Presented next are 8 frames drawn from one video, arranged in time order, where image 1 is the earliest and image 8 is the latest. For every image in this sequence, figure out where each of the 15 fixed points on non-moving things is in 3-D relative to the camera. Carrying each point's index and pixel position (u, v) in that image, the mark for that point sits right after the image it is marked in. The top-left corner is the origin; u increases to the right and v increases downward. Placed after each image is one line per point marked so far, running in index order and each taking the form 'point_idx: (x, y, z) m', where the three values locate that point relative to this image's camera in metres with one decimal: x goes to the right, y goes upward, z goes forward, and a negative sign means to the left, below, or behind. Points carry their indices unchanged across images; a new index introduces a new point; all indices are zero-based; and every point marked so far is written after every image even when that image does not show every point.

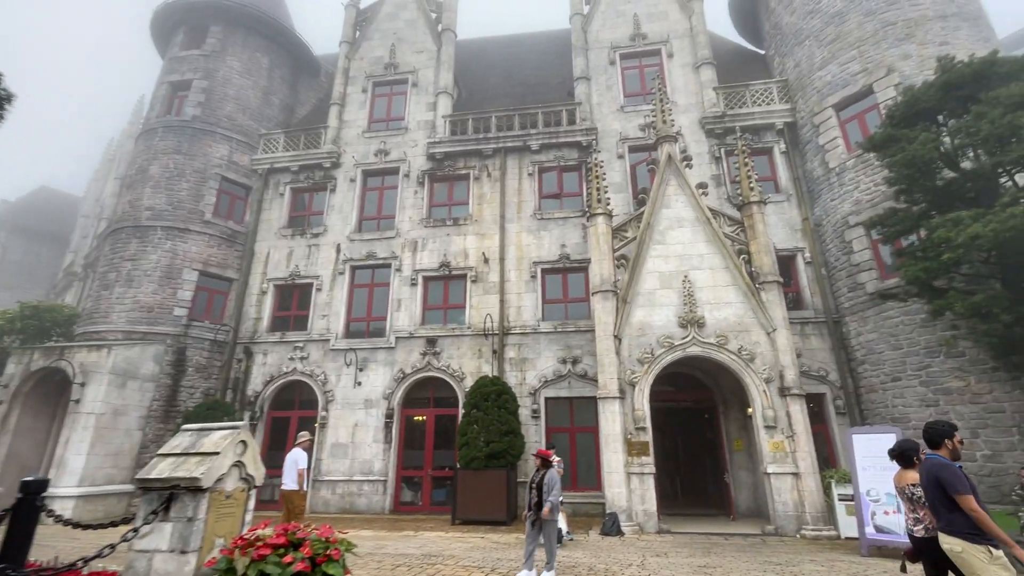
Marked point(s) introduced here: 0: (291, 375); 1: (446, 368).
0: (-7.0, -2.8, +15.2) m
1: (-2.0, -2.5, +14.5) m
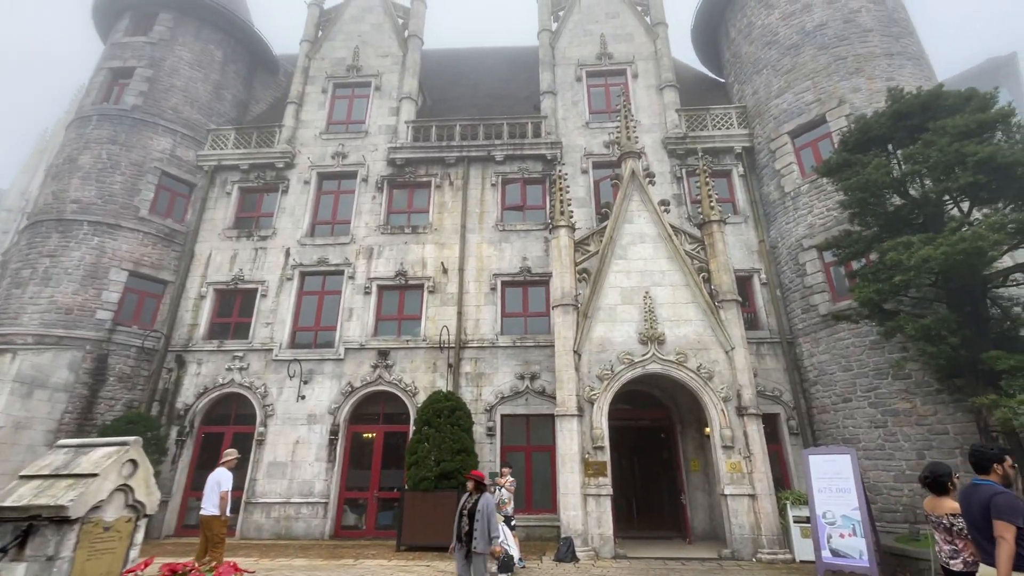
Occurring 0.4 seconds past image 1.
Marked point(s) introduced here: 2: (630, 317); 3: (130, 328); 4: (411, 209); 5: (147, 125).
0: (-8.3, -2.9, +14.1) m
1: (-3.3, -2.7, +13.7) m
2: (+2.8, -0.7, +11.3) m
3: (-11.4, -1.2, +14.3) m
4: (-3.4, +2.6, +16.1) m
5: (-12.2, +5.5, +16.1) m
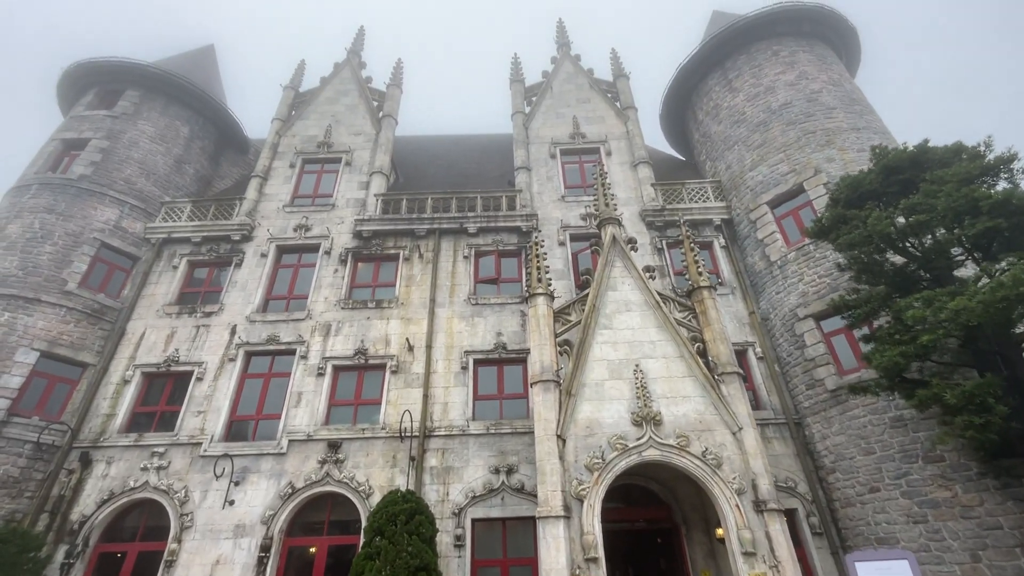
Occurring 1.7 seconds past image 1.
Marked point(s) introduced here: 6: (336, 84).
0: (-9.0, -4.9, +11.6) m
1: (-3.9, -4.7, +11.5) m
2: (+2.2, -2.2, +9.8) m
3: (-12.1, -3.3, +12.0) m
4: (-4.2, +0.2, +14.9) m
5: (-13.0, +2.9, +15.0) m
6: (-7.3, +8.5, +20.0) m
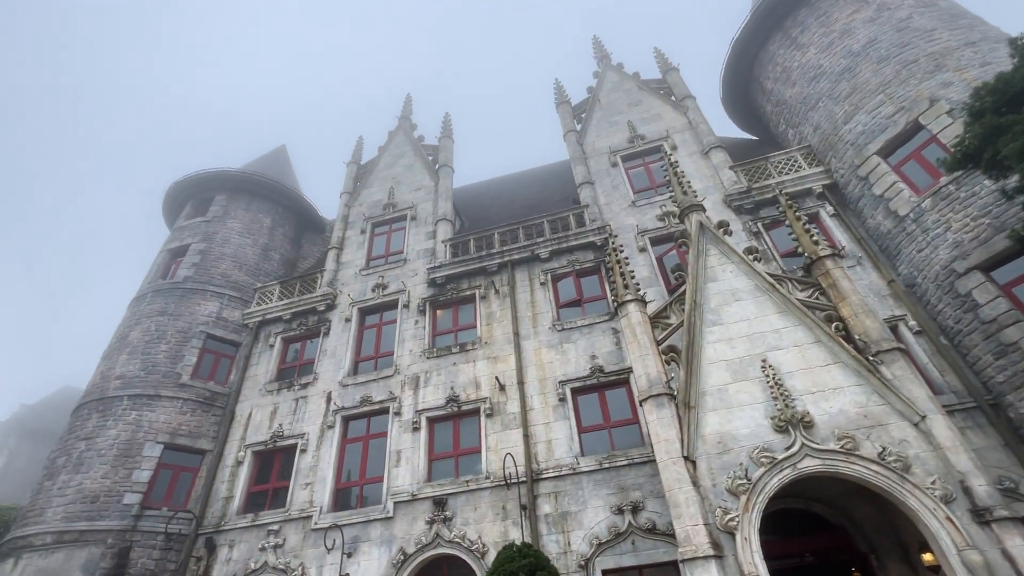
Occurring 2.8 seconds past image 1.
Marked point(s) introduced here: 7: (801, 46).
0: (-6.0, -6.8, +11.4) m
1: (-1.2, -5.6, +10.6) m
2: (+4.1, -1.9, +8.2) m
3: (-9.2, -5.8, +12.5) m
4: (-1.7, -1.2, +14.4) m
5: (-10.7, -0.2, +16.2) m
6: (-5.2, +6.0, +20.8) m
7: (+8.9, +7.5, +14.8) m
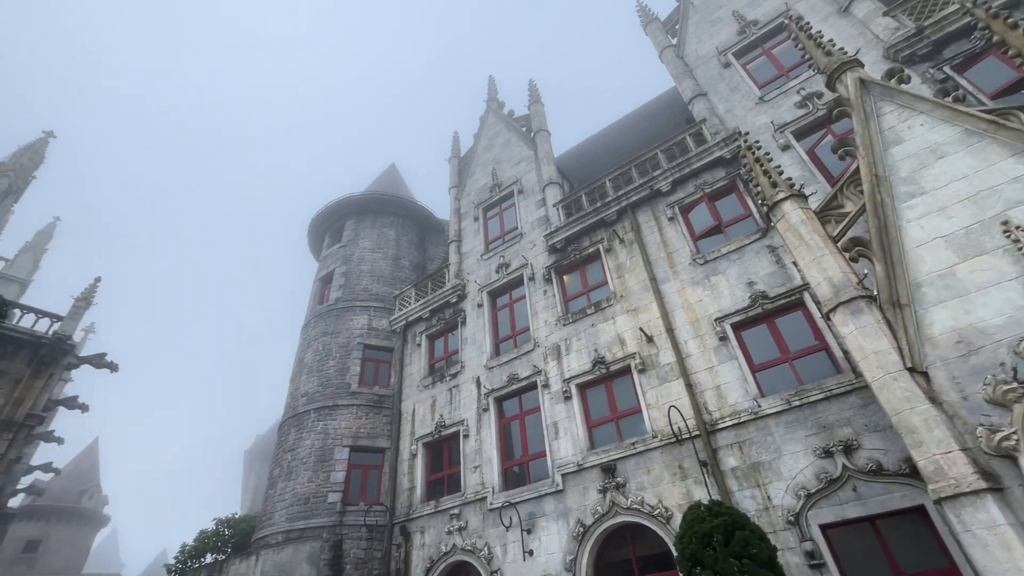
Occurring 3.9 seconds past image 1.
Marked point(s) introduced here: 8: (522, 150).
0: (-1.5, -6.6, +11.8) m
1: (+2.6, -4.4, +9.7) m
2: (+6.0, +0.2, +5.9) m
3: (-4.4, -6.2, +13.7) m
4: (+2.1, 0.0, +13.5) m
5: (-6.1, -0.8, +17.7) m
6: (-1.1, +6.7, +20.6) m
7: (+10.2, +10.8, +11.0) m
8: (+0.4, +5.3, +18.5) m
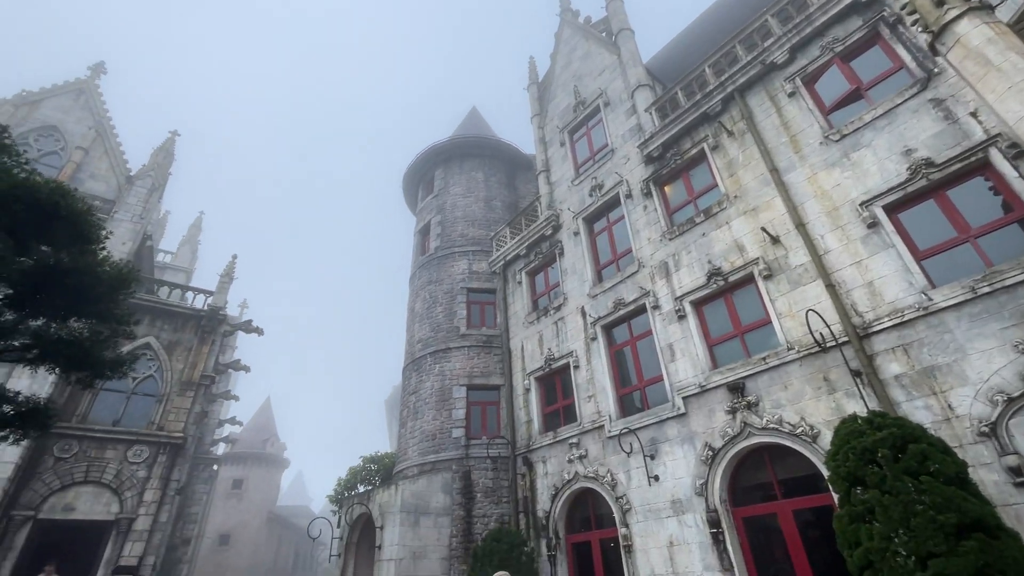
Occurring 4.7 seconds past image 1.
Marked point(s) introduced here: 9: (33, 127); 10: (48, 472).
0: (+1.6, -4.8, +11.8) m
1: (+4.7, -2.5, +8.6) m
2: (+6.7, +2.0, +3.7) m
3: (-0.9, -4.5, +14.3) m
4: (+4.5, +2.3, +12.0) m
5: (-2.4, +1.1, +17.9) m
6: (+2.0, +9.4, +18.9) m
7: (+10.4, +13.5, +6.6) m
8: (+3.2, +8.0, +16.7) m
9: (-17.5, +5.9, +17.6) m
10: (-12.7, -5.0, +13.1) m
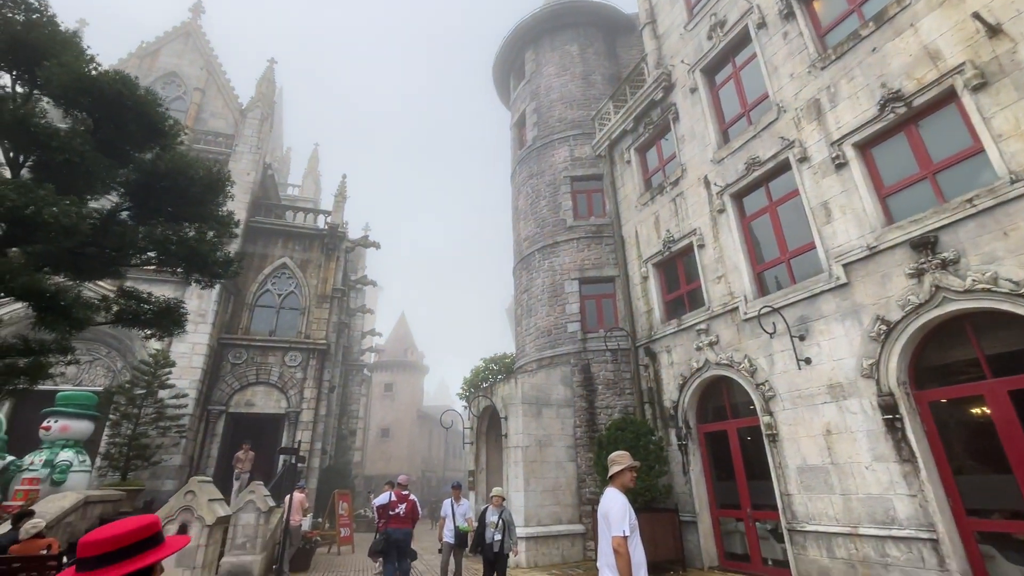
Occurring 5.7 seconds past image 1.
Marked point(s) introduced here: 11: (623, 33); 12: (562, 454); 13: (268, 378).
0: (+4.3, -1.8, +10.6) m
1: (+6.4, 0.0, +6.4) m
2: (+6.7, +3.6, +0.6) m
3: (+2.4, -1.3, +13.6) m
4: (+6.5, +5.4, +8.9) m
5: (+1.2, +4.9, +16.5) m
6: (+4.8, +13.5, +14.9) m
7: (+9.7, +15.7, +0.5) m
8: (+5.6, +11.7, +12.8) m
9: (-14.0, +8.4, +19.0) m
10: (-9.1, -2.8, +15.4) m
11: (+4.3, +9.9, +18.6) m
12: (+1.3, -4.2, +12.2) m
13: (-8.0, -3.0, +15.8) m
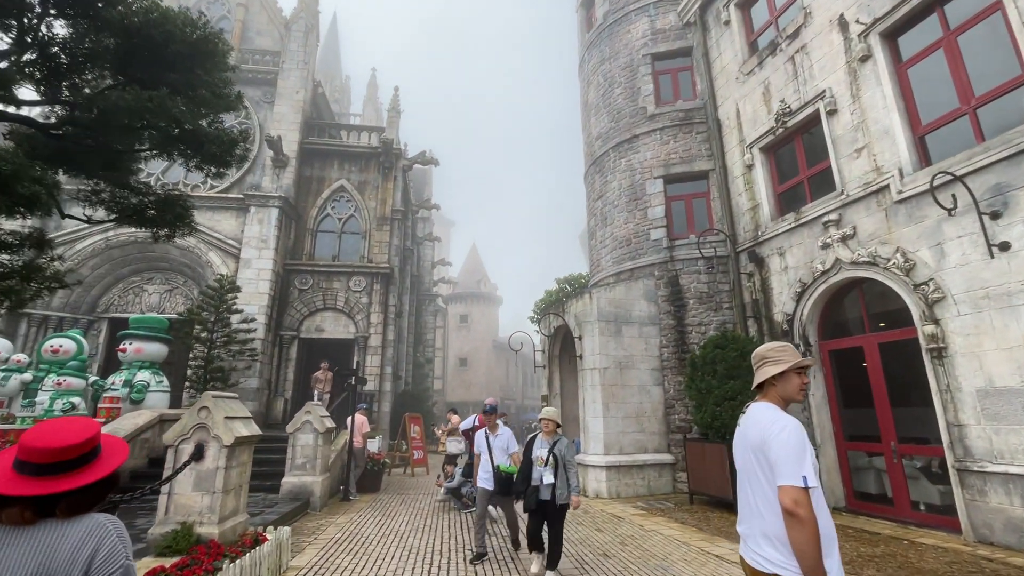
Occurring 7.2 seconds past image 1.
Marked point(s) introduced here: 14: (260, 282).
0: (+5.6, +0.3, +8.3) m
1: (+7.0, +1.6, +3.7) m
2: (+6.2, +4.3, -2.6) m
3: (+4.2, +1.2, +11.5) m
4: (+7.1, +7.2, +5.4) m
5: (+3.1, +7.6, +13.7) m
6: (+6.0, +16.0, +10.5) m
7: (+8.5, +16.4, -4.7) m
8: (+6.5, +14.0, +8.5) m
9: (-11.7, +11.1, +18.1) m
10: (-6.9, -0.4, +15.3) m
11: (+6.3, +12.9, +14.6) m
12: (+3.0, -2.0, +10.7) m
13: (-5.7, -0.5, +15.4) m
14: (-7.5, +0.2, +14.2) m
